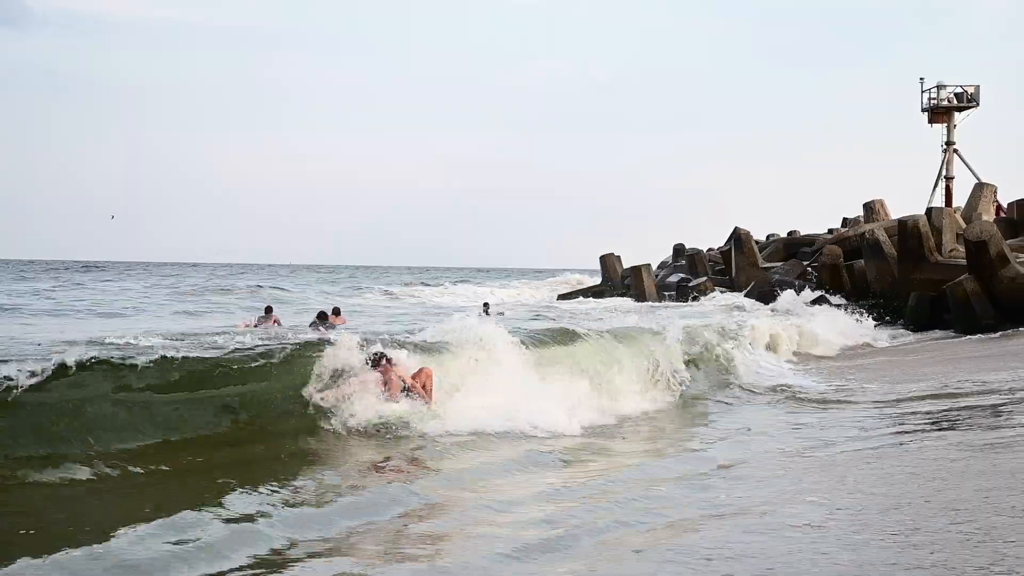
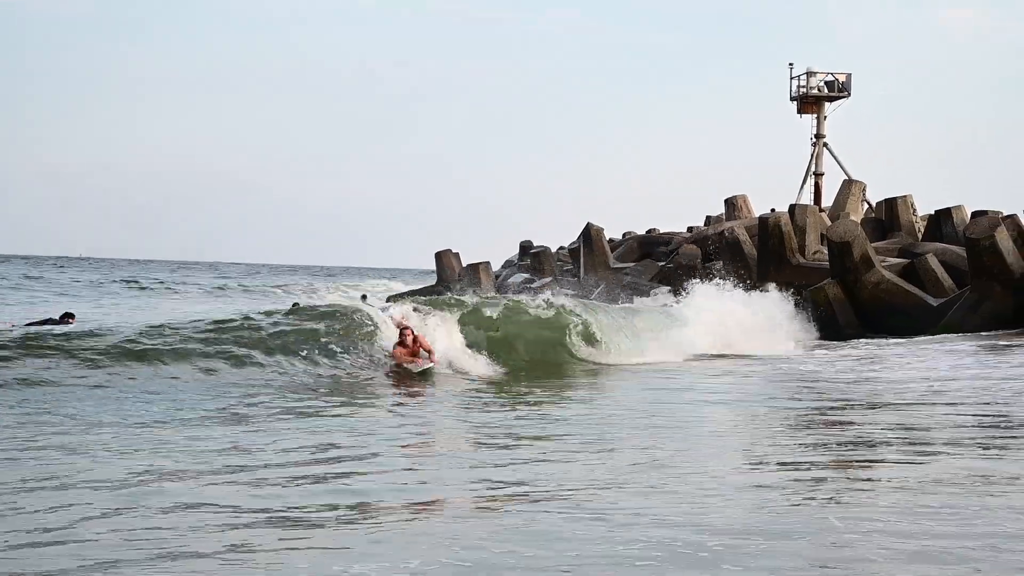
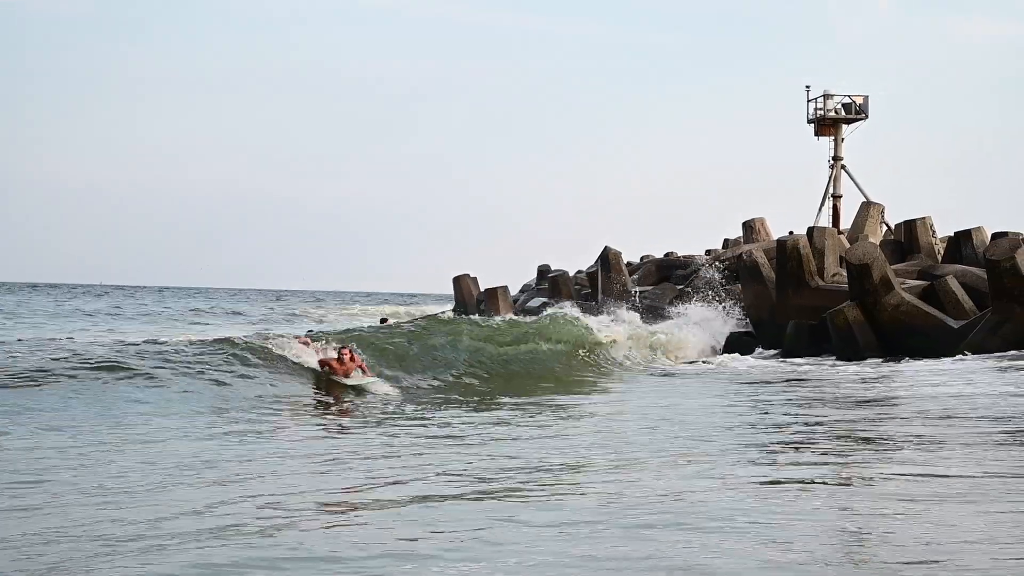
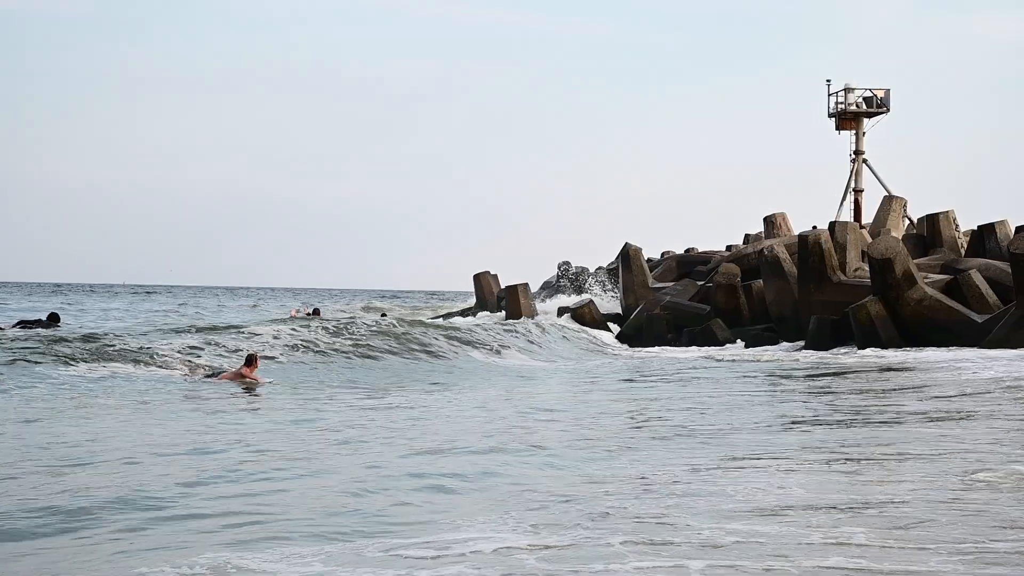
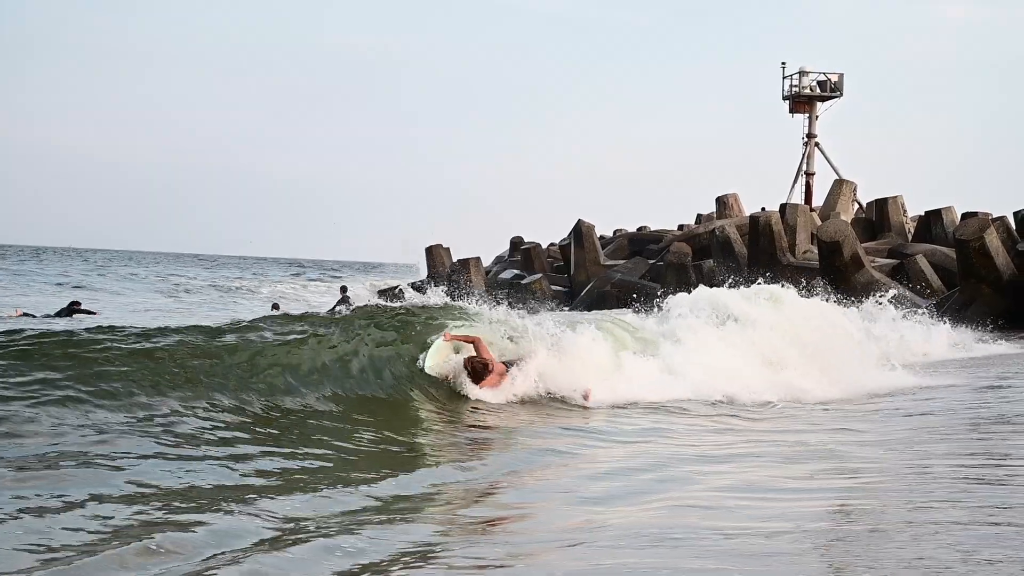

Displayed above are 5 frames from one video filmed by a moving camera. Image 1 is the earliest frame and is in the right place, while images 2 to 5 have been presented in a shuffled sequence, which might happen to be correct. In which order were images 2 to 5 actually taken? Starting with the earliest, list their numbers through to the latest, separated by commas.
4, 3, 2, 5
